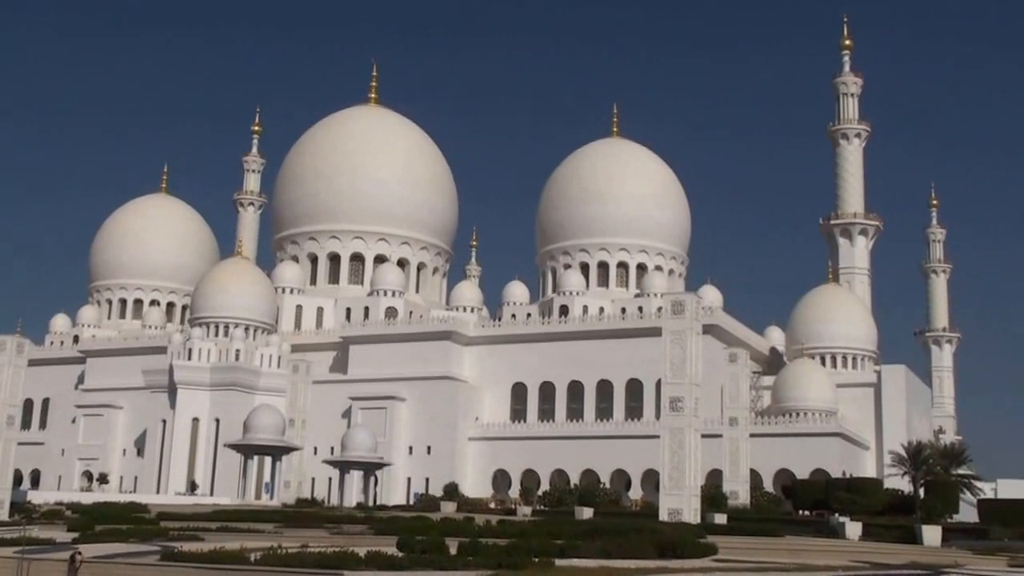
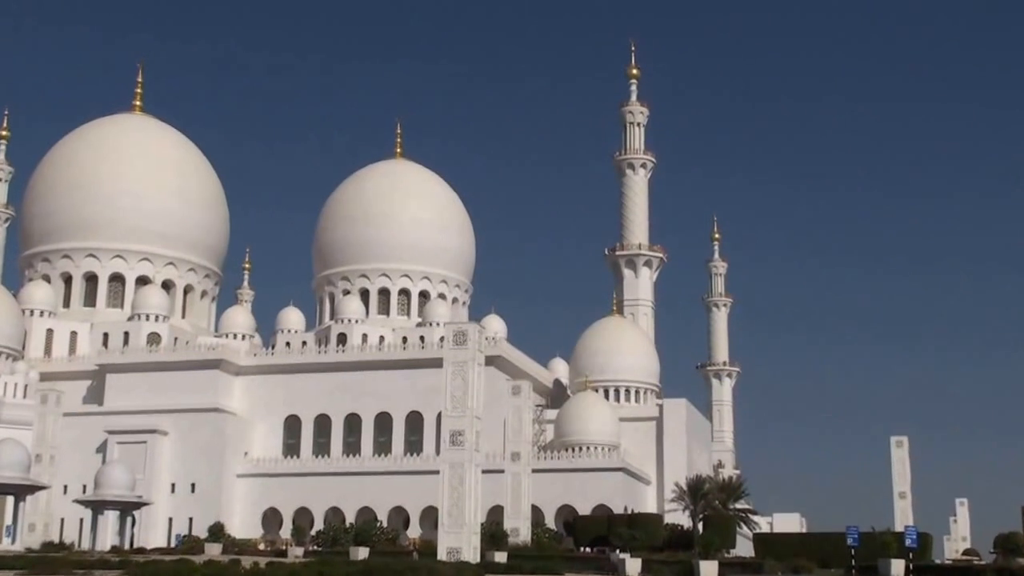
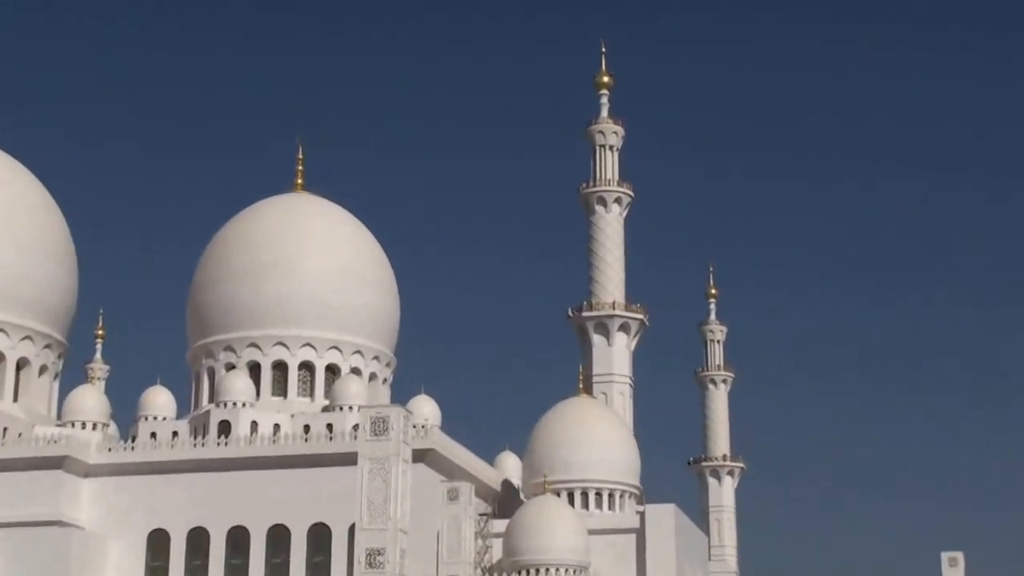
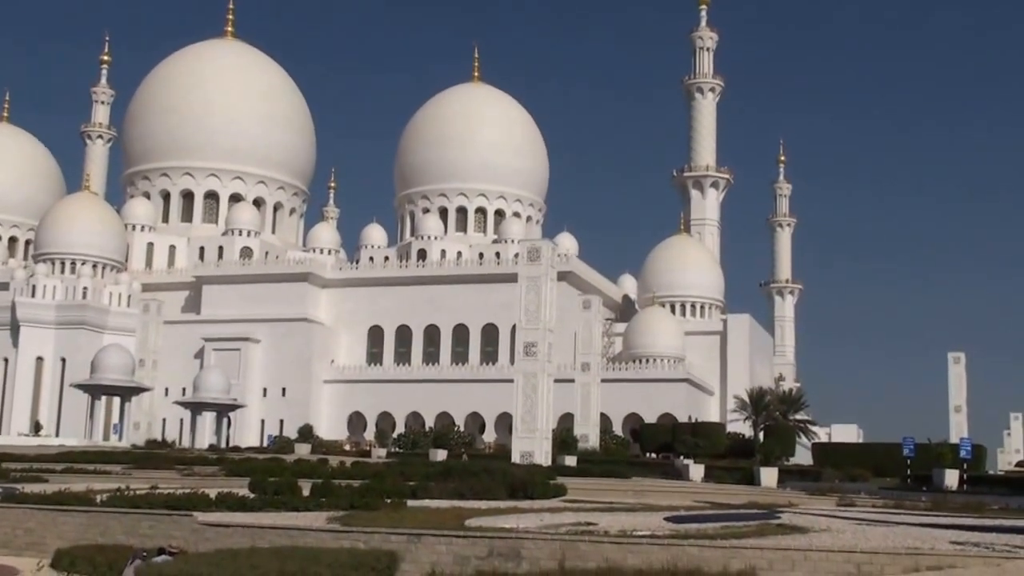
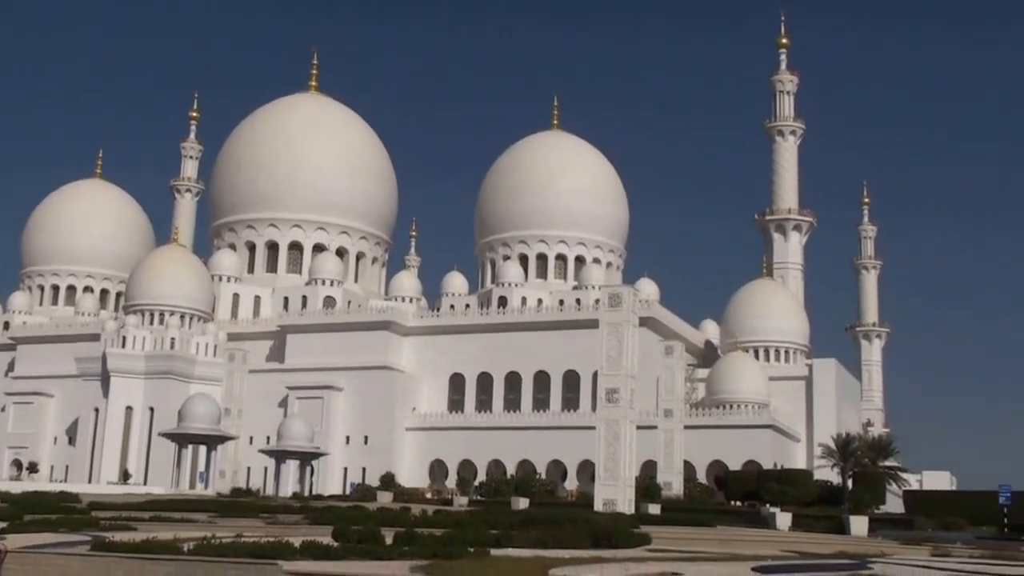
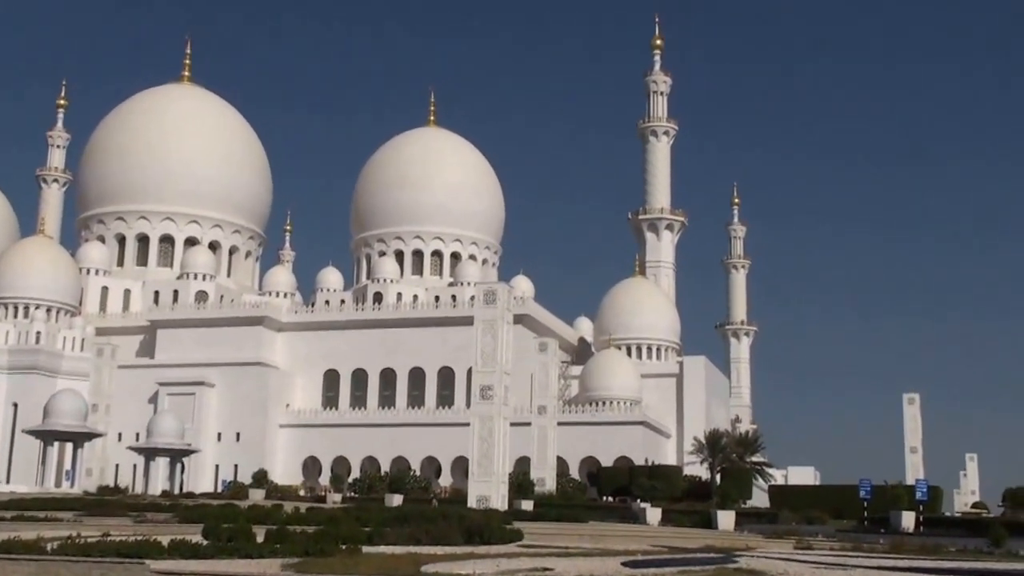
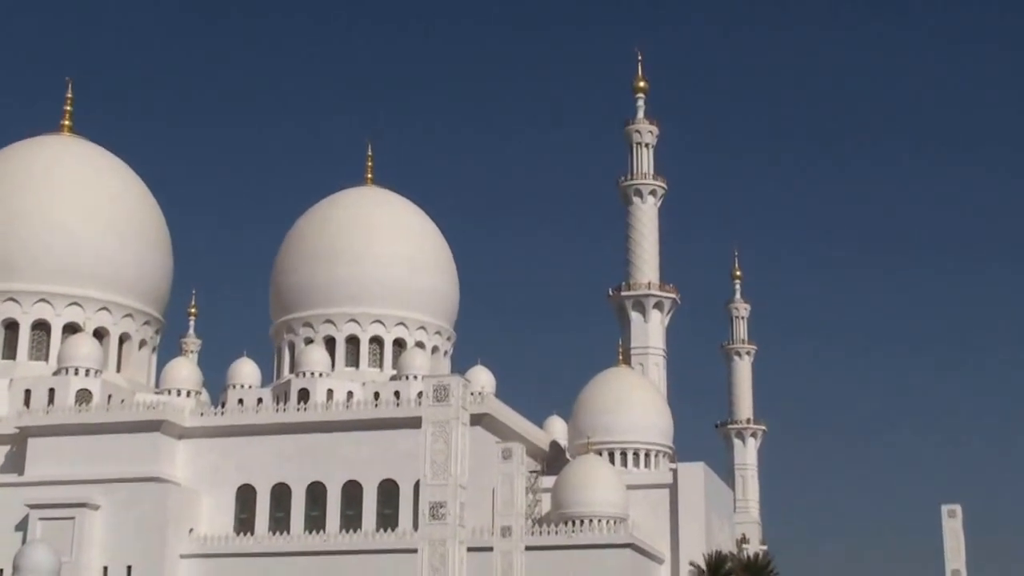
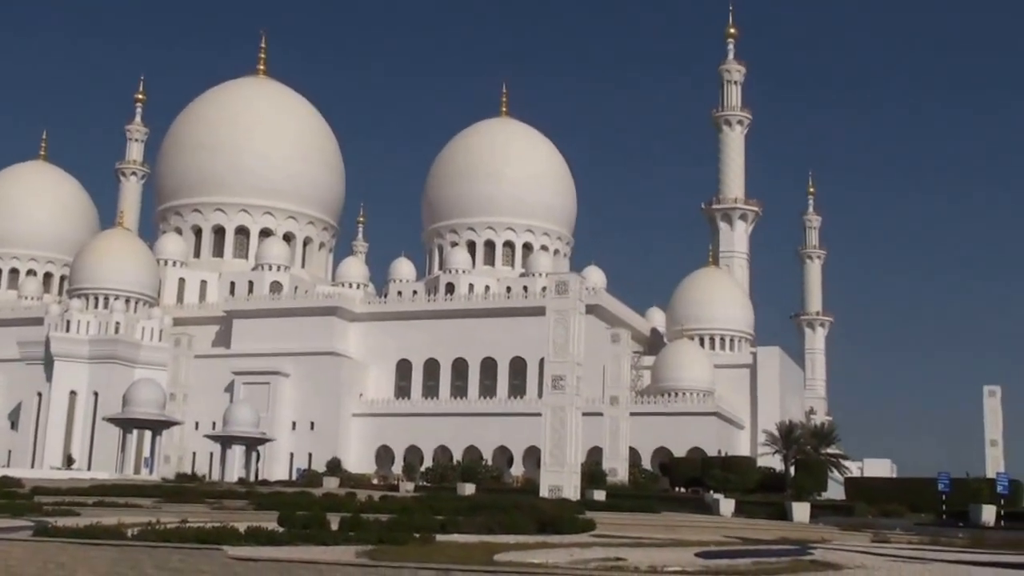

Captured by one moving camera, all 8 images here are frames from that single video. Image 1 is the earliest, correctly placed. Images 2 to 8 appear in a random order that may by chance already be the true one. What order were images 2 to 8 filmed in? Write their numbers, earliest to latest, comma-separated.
5, 8, 4, 6, 2, 7, 3
